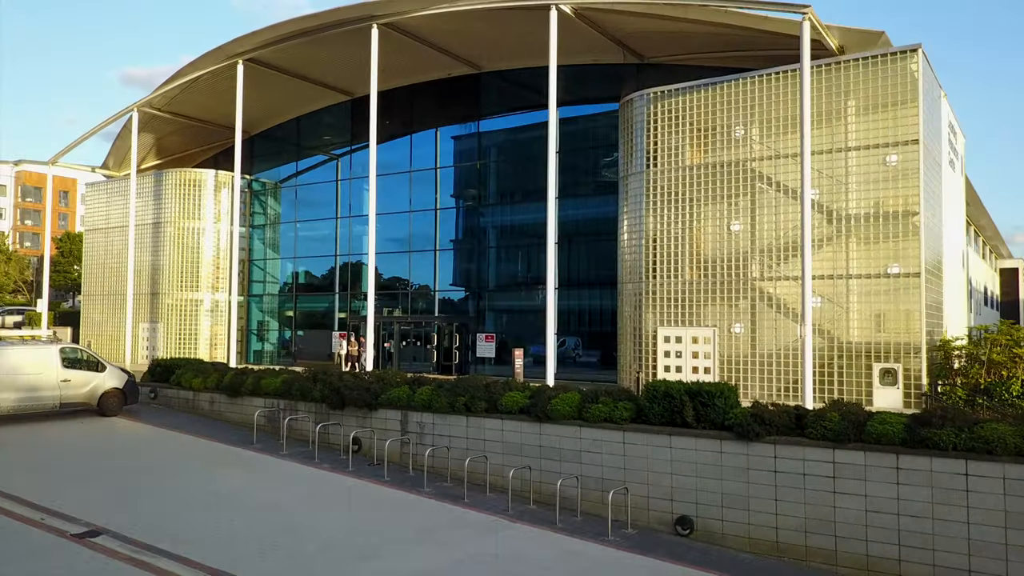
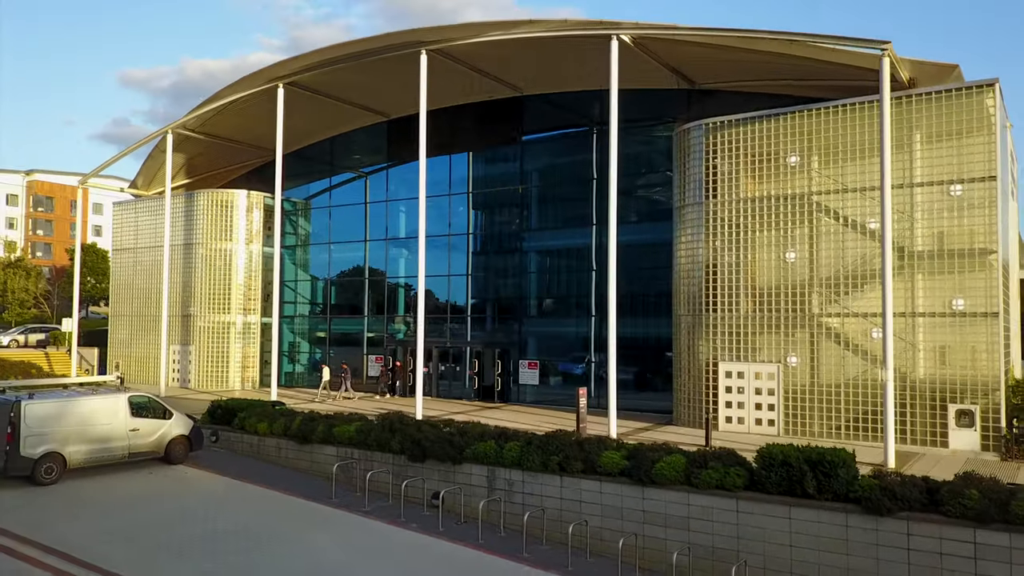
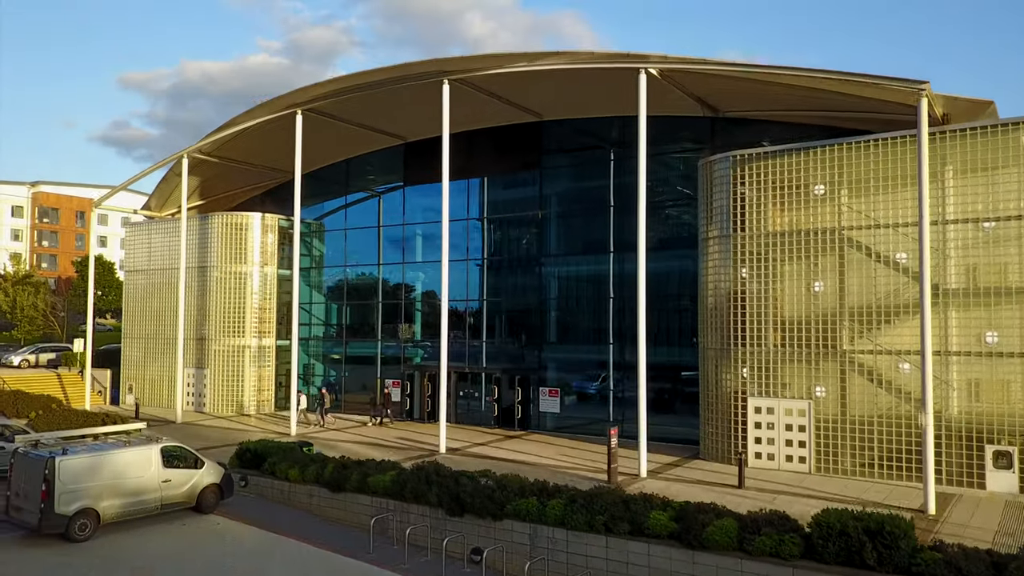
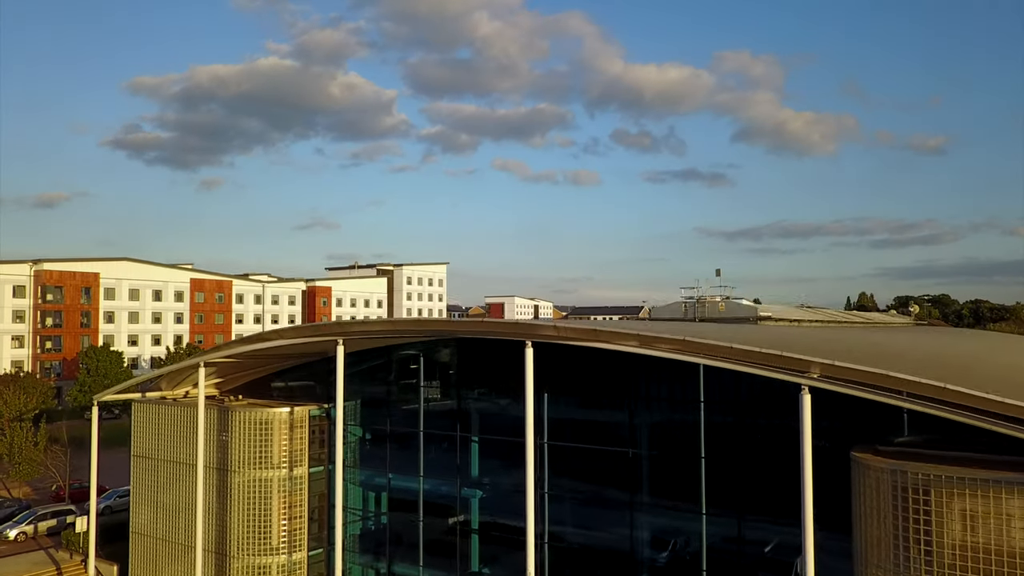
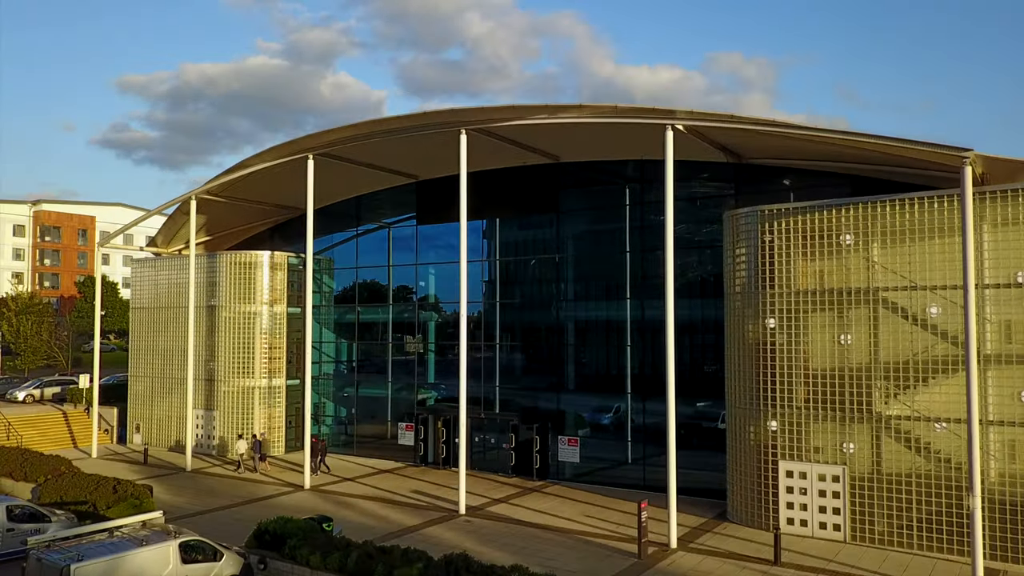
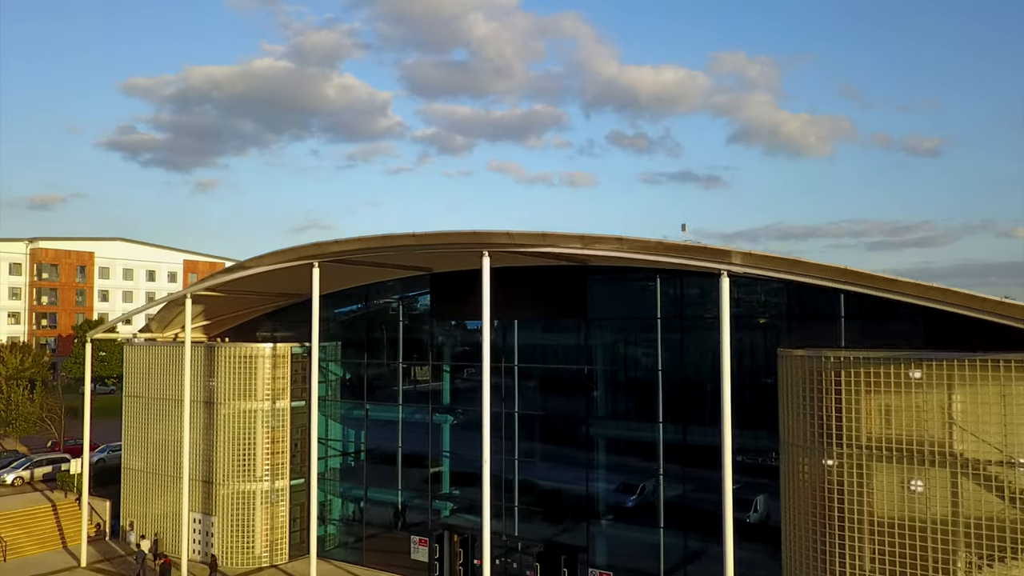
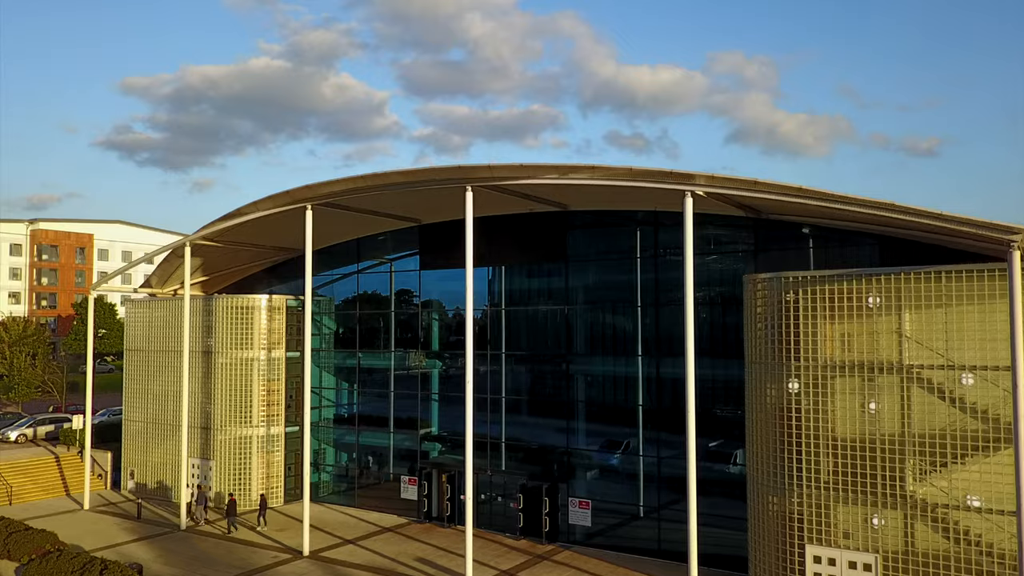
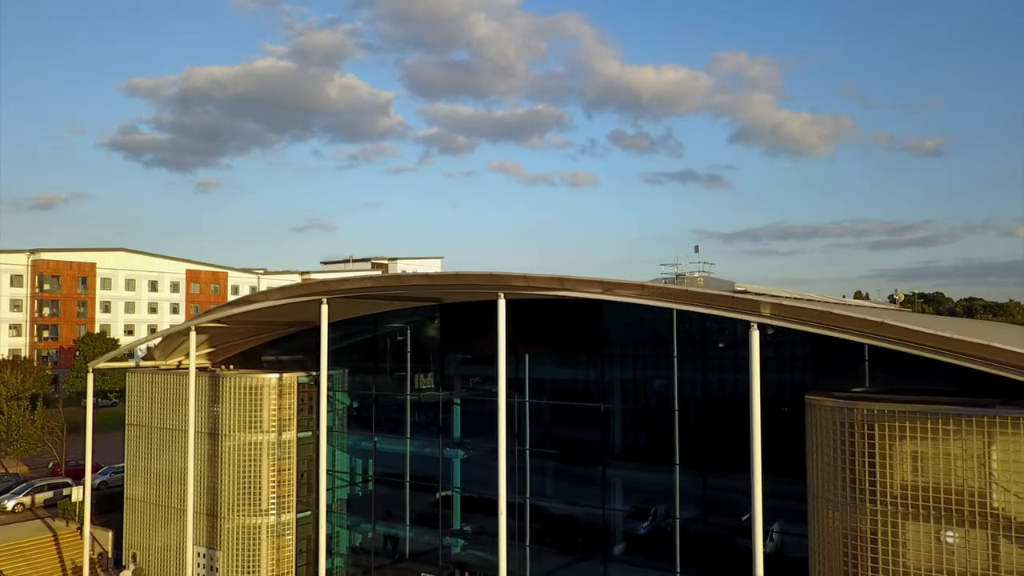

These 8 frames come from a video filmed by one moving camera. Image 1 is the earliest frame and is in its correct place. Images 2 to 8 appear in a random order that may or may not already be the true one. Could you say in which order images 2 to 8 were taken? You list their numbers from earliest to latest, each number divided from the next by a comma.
2, 3, 5, 7, 6, 8, 4
